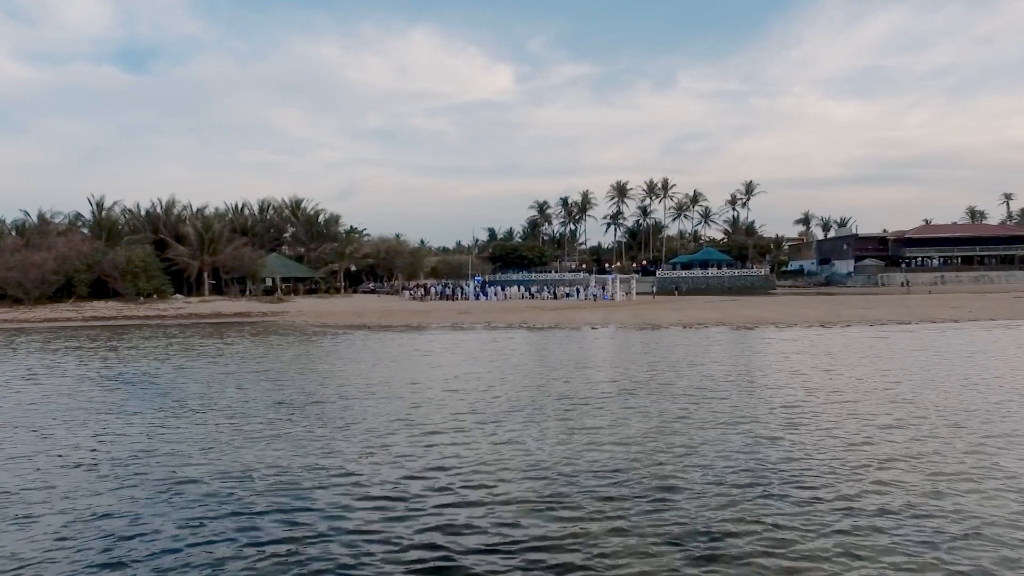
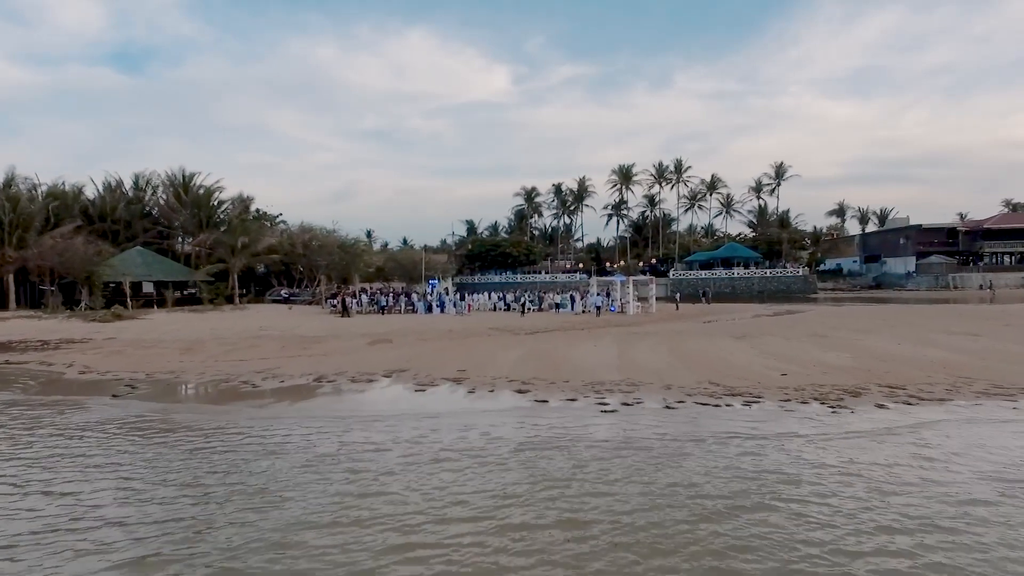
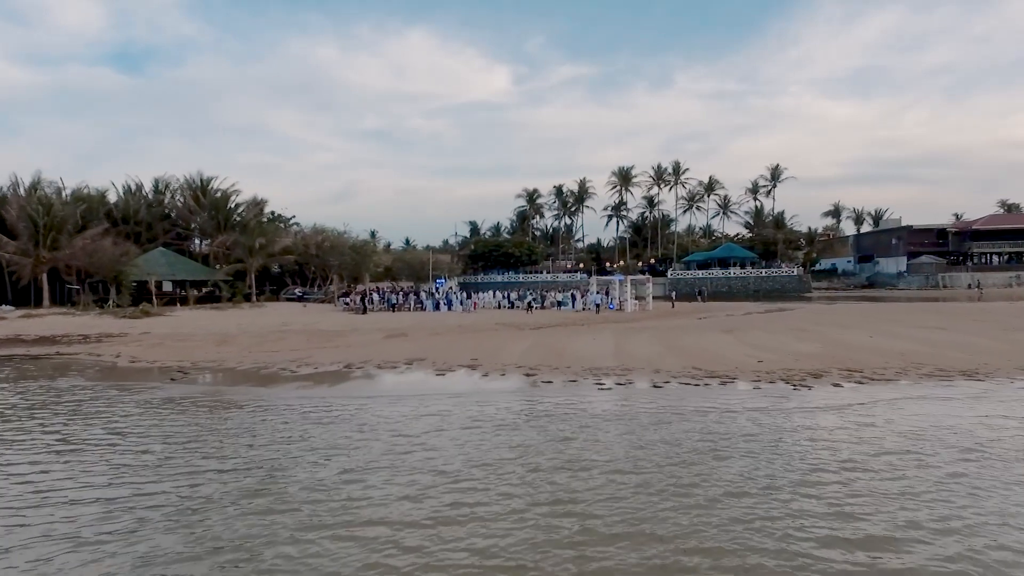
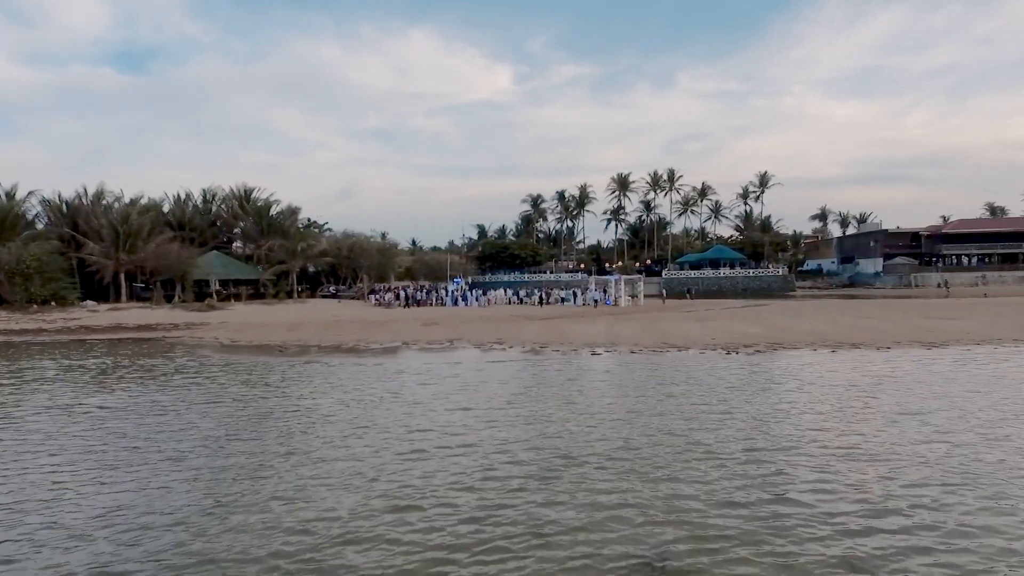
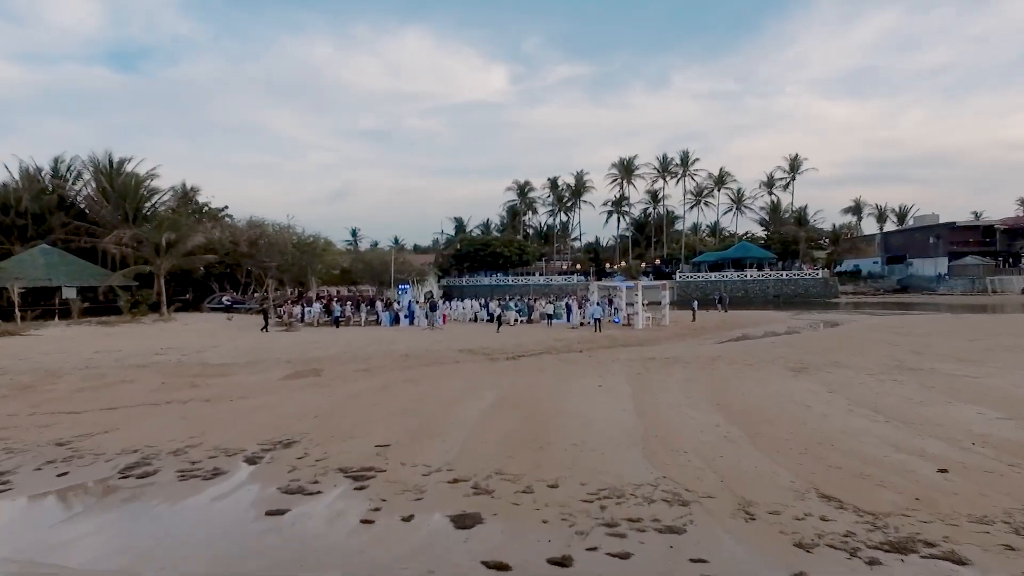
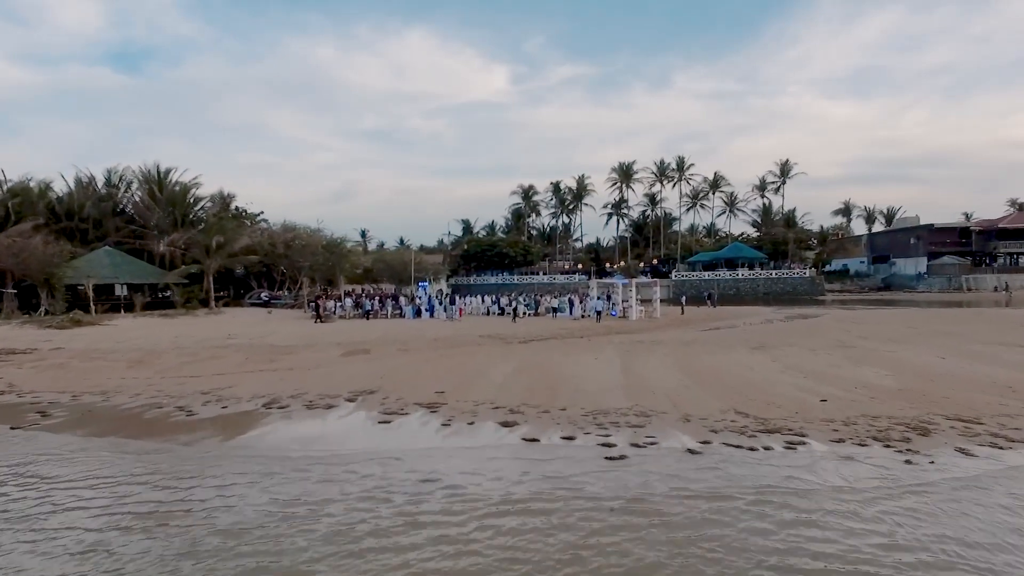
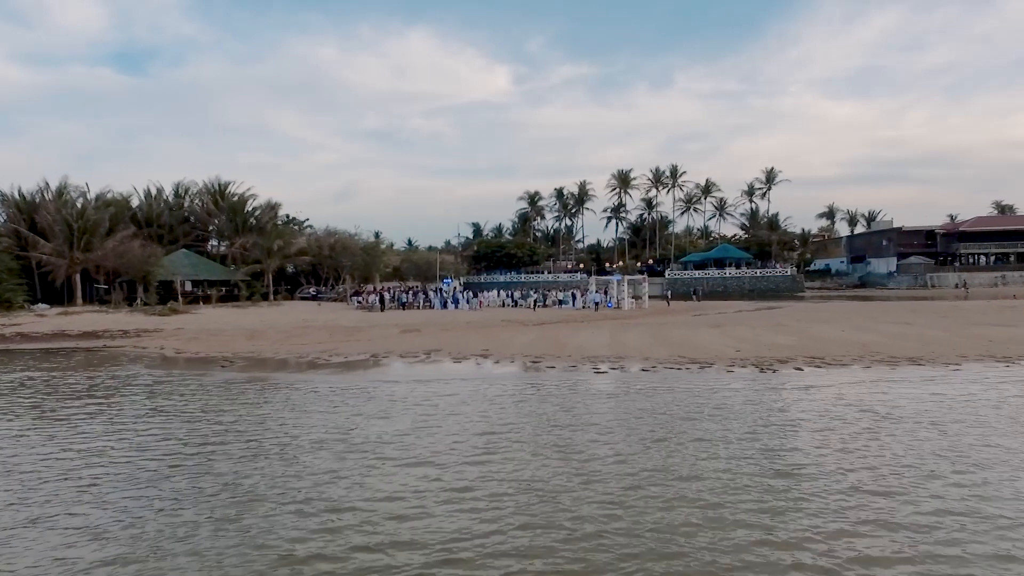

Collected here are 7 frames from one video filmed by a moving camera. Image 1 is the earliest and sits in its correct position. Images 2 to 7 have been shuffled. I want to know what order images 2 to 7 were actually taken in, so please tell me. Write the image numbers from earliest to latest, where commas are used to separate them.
4, 7, 3, 2, 6, 5
